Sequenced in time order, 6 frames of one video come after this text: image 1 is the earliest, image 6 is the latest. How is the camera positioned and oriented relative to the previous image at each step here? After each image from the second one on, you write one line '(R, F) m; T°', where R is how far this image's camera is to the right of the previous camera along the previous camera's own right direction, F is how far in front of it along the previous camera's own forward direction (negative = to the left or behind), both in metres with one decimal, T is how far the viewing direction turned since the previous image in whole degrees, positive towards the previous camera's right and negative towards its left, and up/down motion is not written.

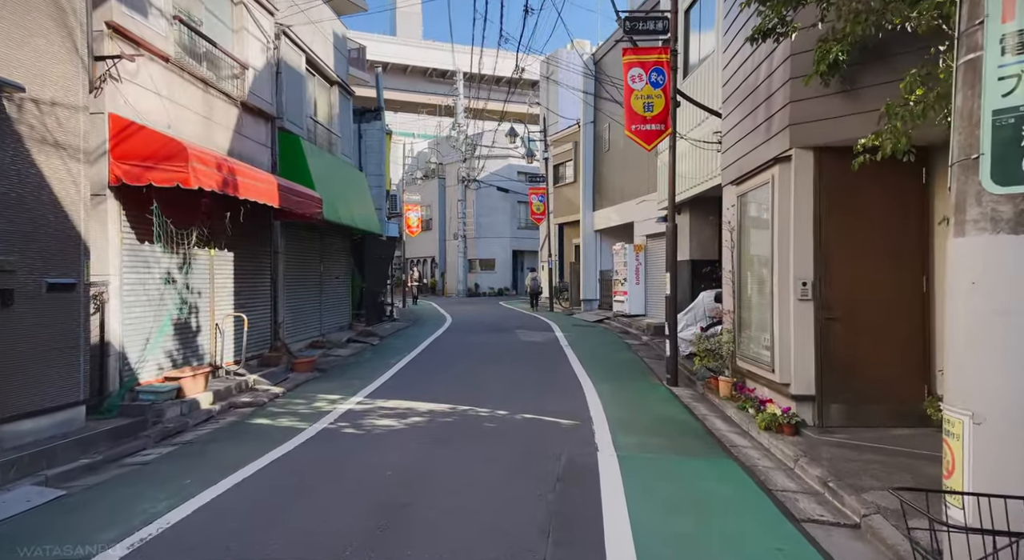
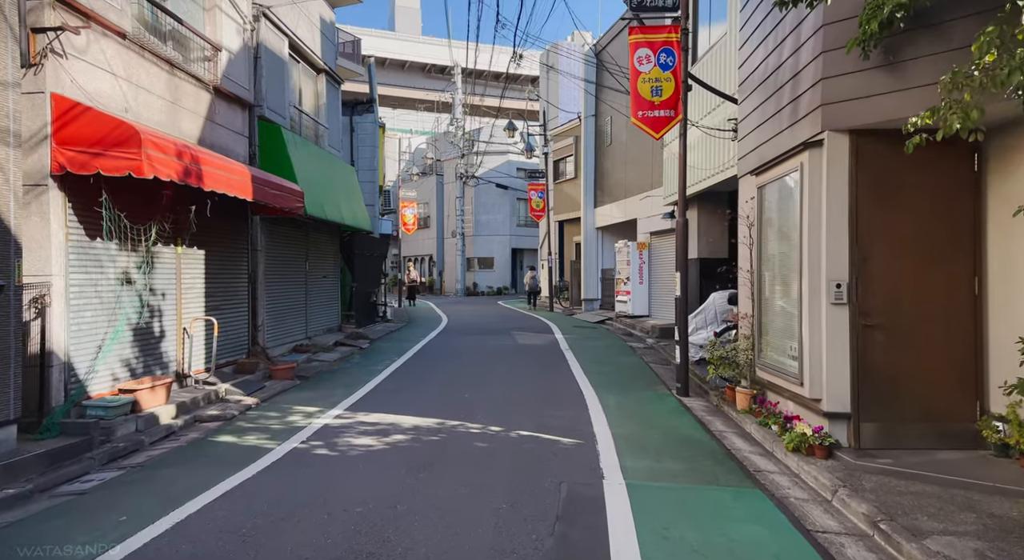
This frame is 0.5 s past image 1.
(+0.1, +0.9) m; 0°
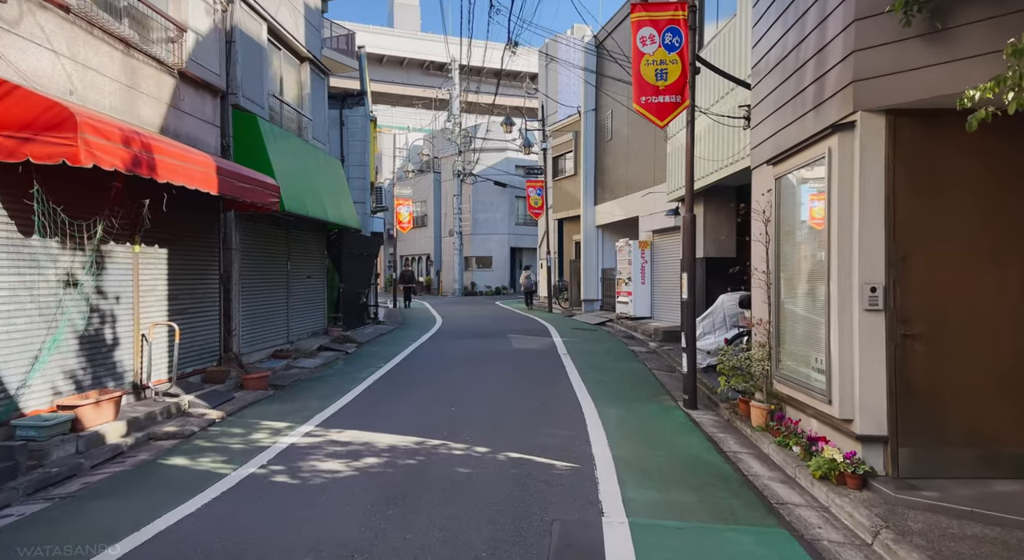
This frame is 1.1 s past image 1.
(+0.1, +0.9) m; 0°
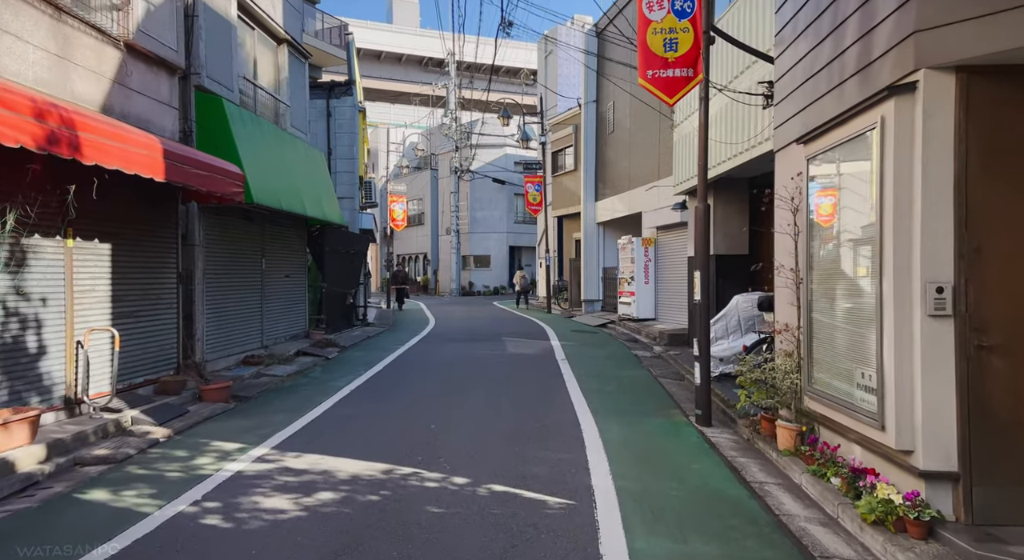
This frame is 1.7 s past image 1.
(+0.1, +1.1) m; 0°
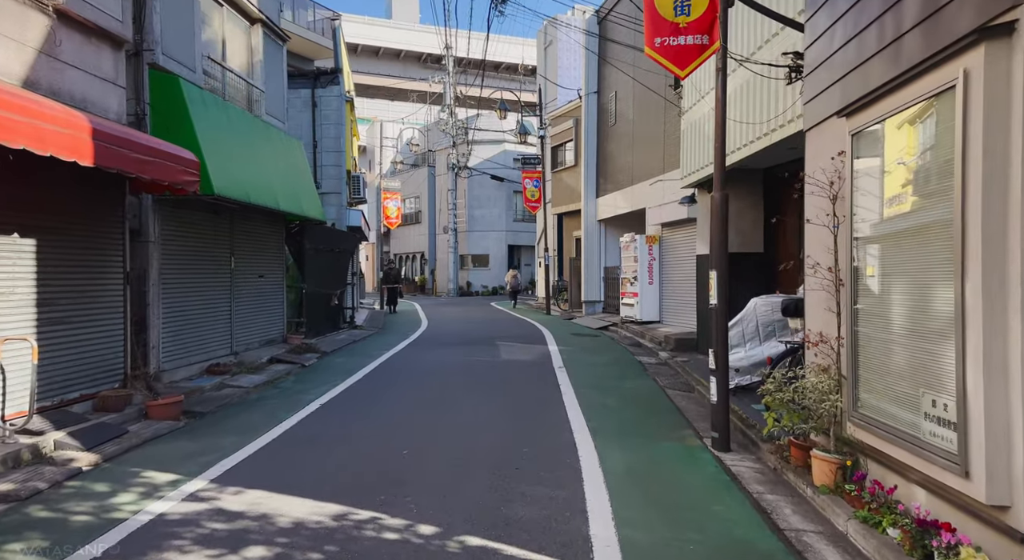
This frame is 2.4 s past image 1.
(+0.1, +1.1) m; 0°
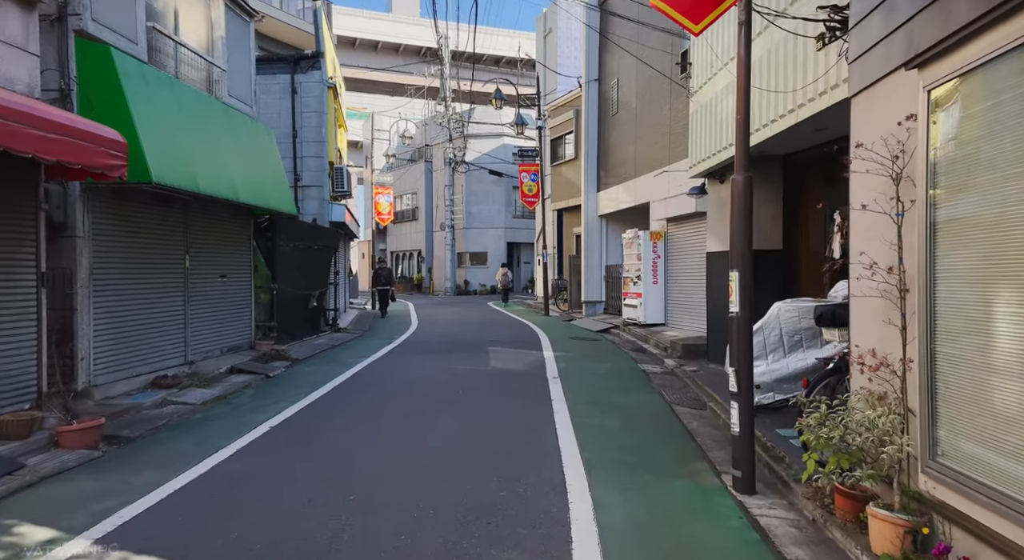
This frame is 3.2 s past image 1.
(+0.2, +1.3) m; 0°
